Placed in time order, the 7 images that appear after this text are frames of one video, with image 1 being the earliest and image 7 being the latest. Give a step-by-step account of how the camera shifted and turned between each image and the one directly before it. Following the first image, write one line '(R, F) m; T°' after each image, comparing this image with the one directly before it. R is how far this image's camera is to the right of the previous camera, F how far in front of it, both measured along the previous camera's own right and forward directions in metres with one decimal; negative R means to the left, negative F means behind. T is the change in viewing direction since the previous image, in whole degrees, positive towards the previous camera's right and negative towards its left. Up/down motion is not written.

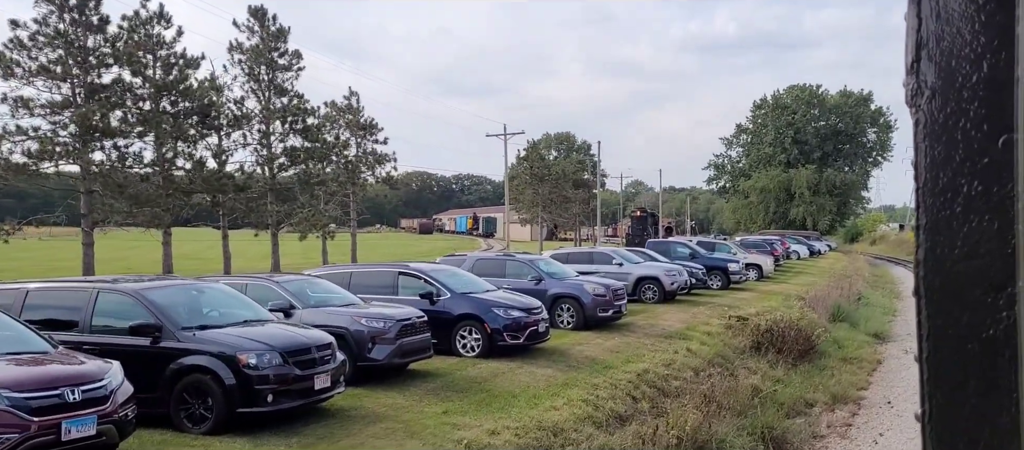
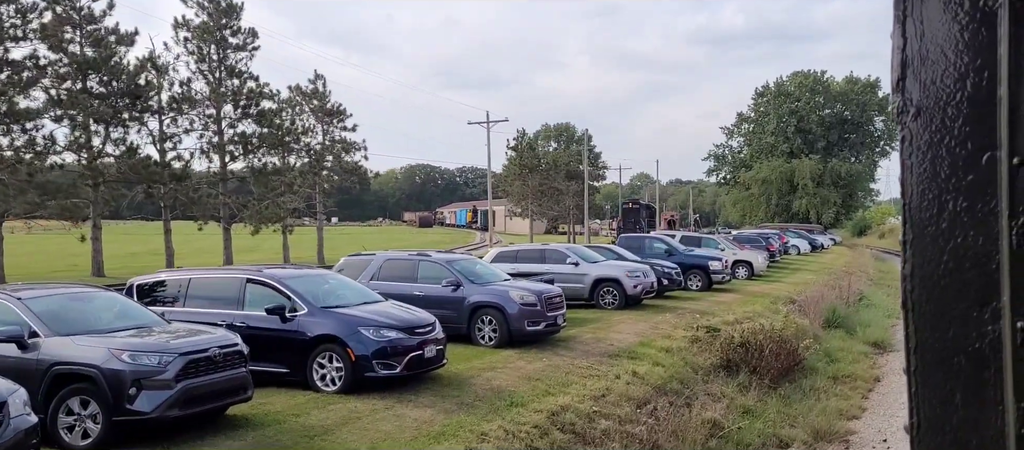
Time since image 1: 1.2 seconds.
(+1.4, +2.6) m; -1°
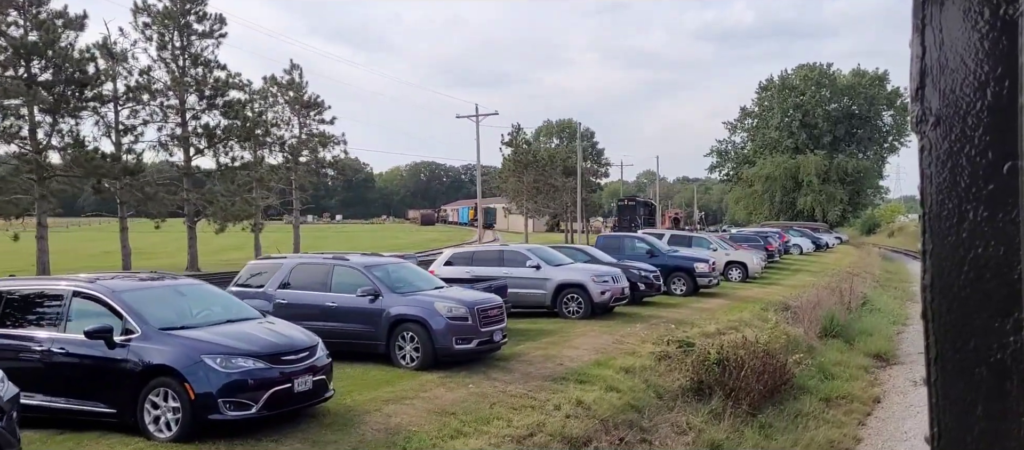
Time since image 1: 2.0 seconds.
(+1.0, +1.8) m; -1°
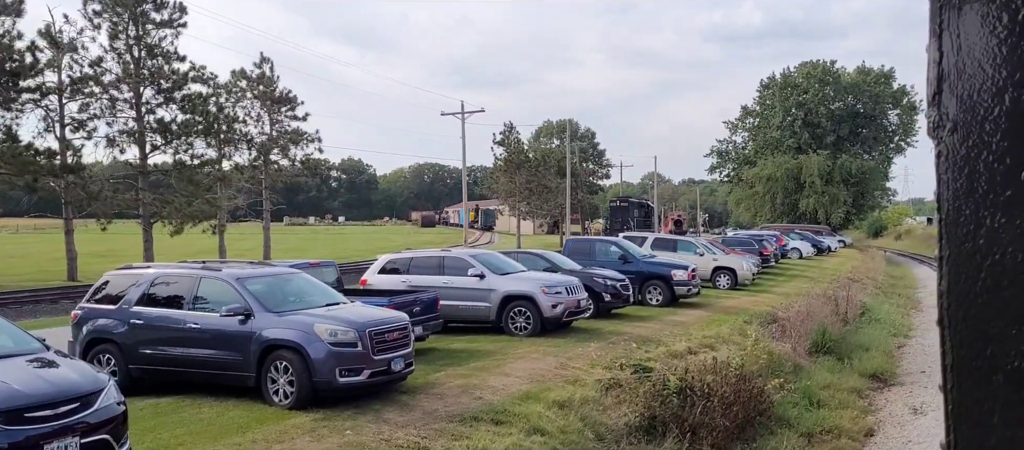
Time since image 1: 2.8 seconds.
(+1.0, +1.9) m; 0°
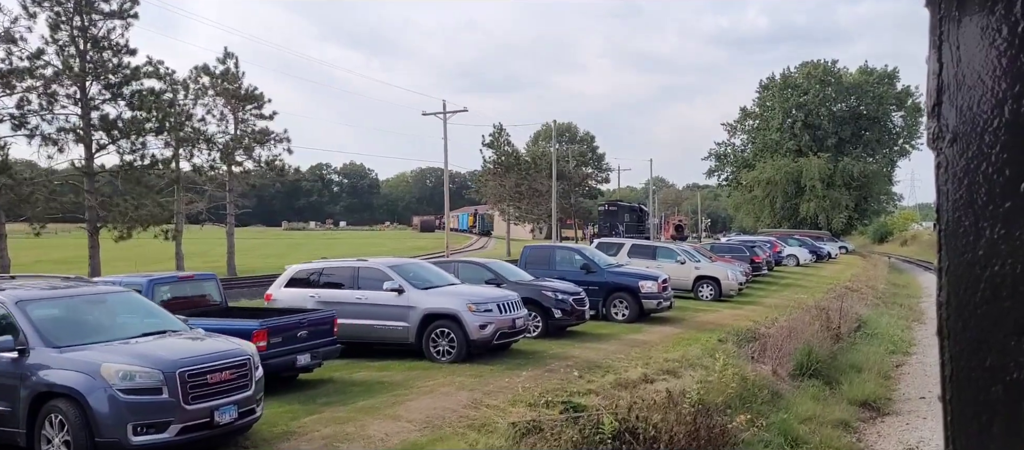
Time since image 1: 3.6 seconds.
(+1.1, +1.9) m; 0°
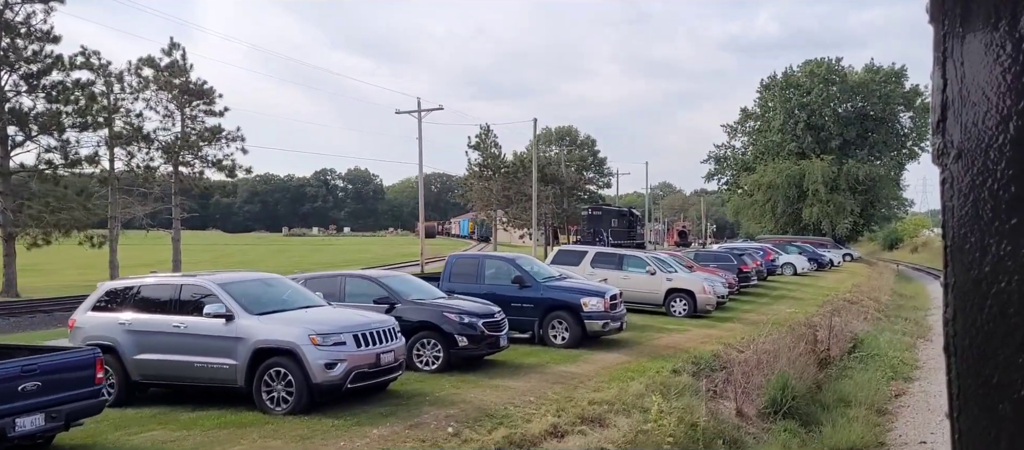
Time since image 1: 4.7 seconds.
(+1.5, +2.6) m; -1°
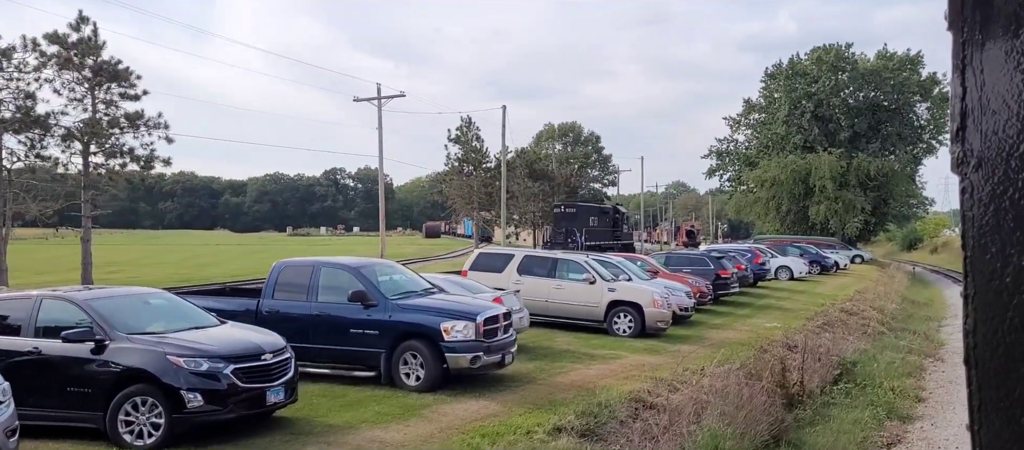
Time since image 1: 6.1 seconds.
(+2.2, +3.7) m; -1°
